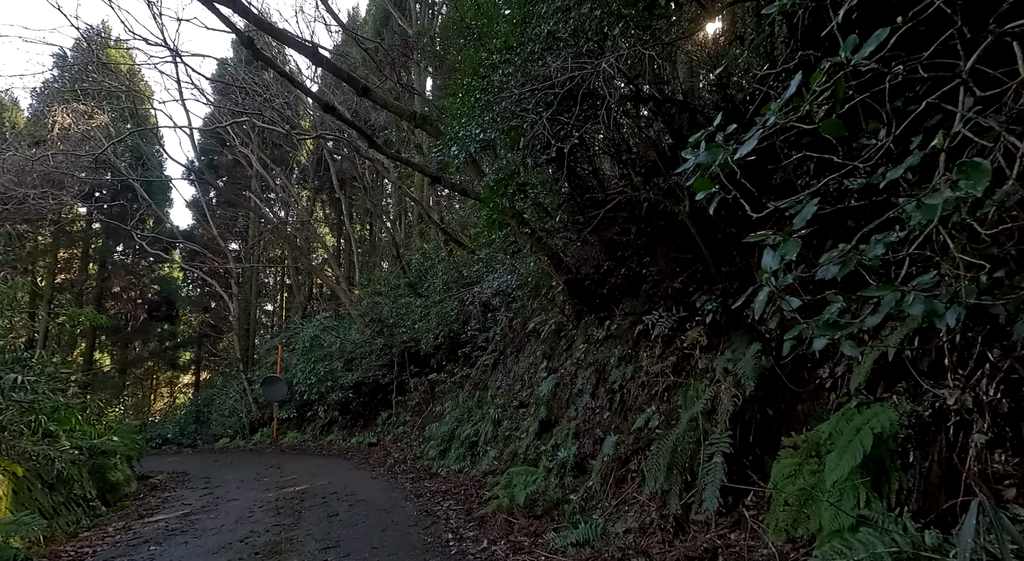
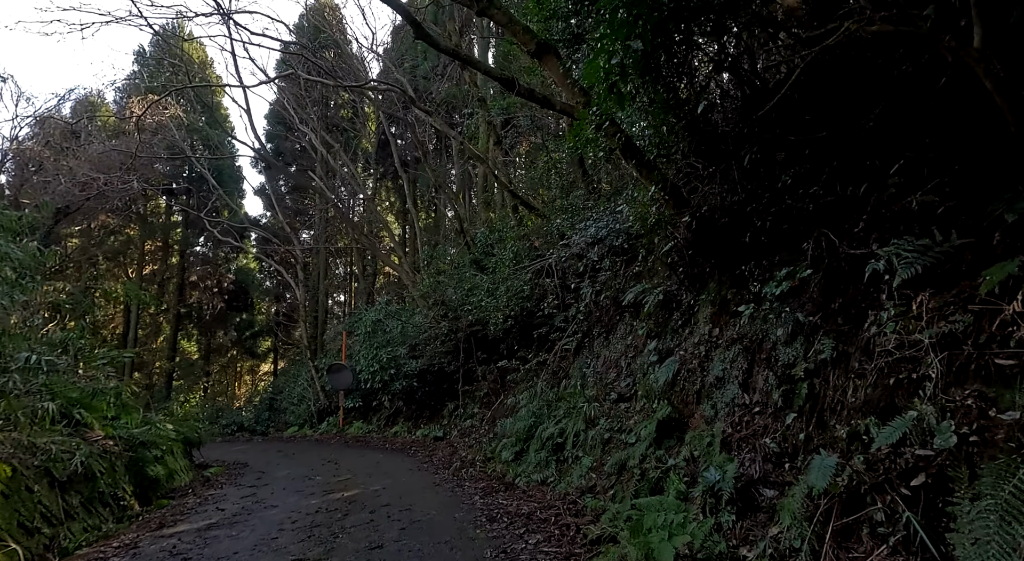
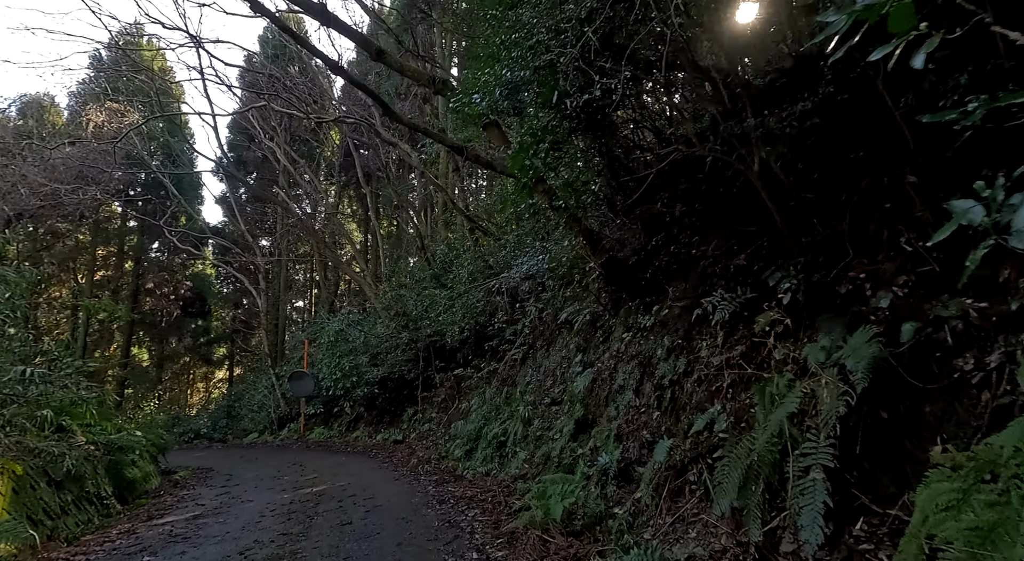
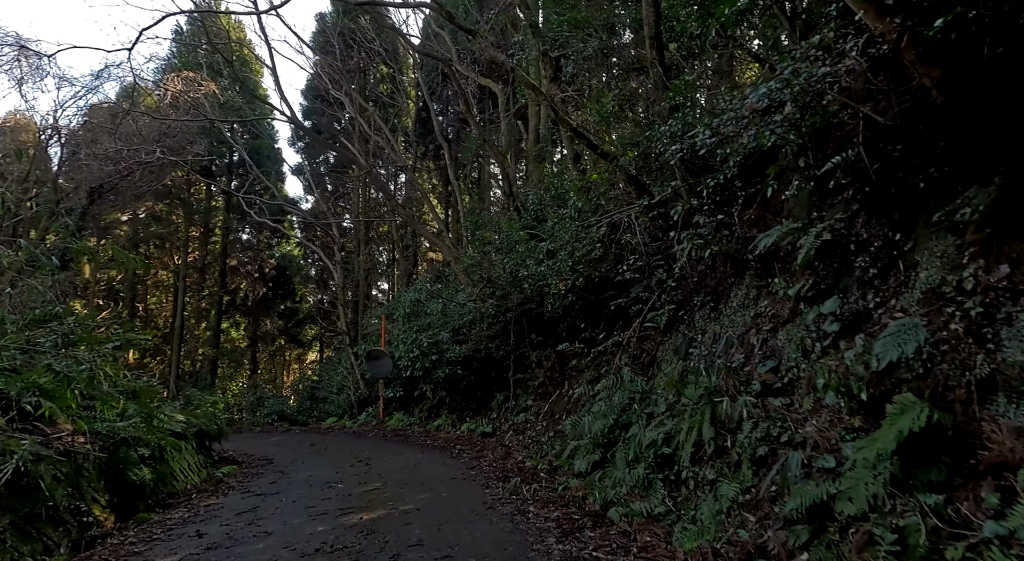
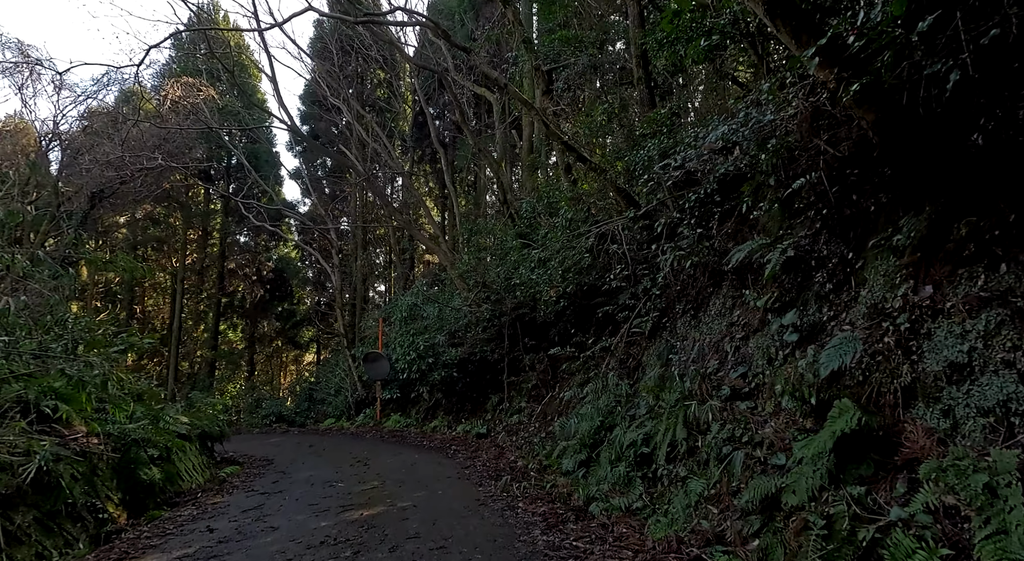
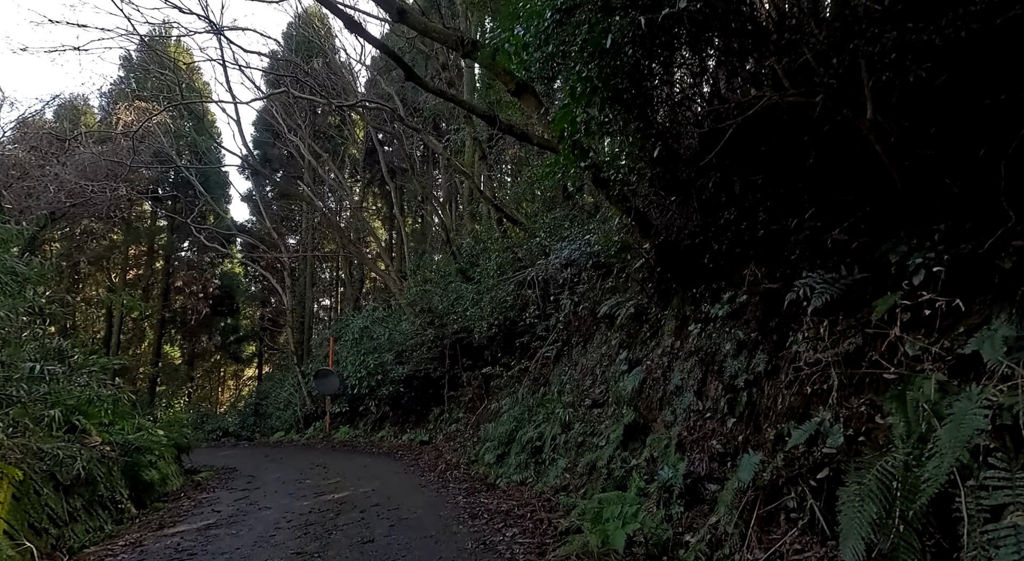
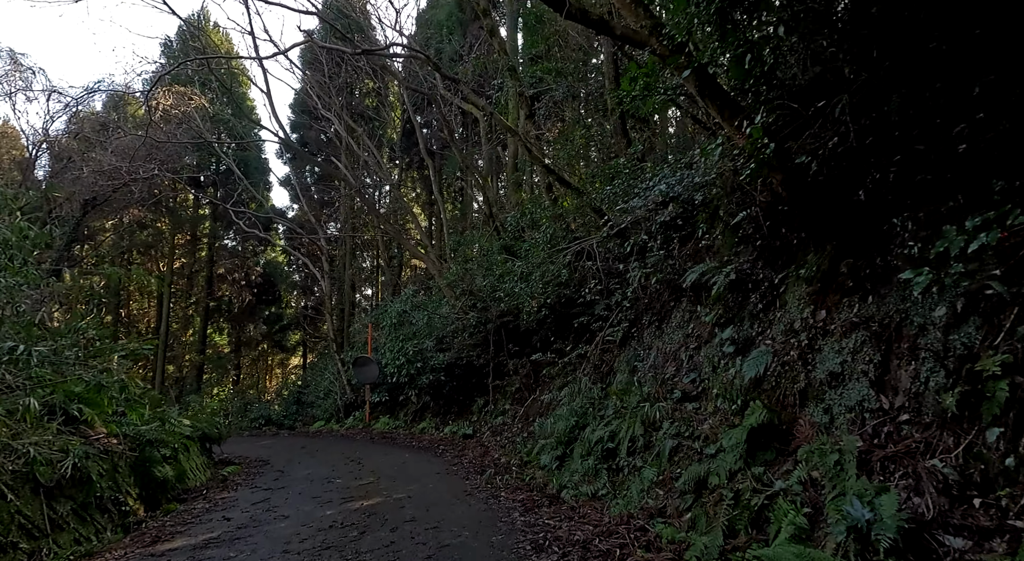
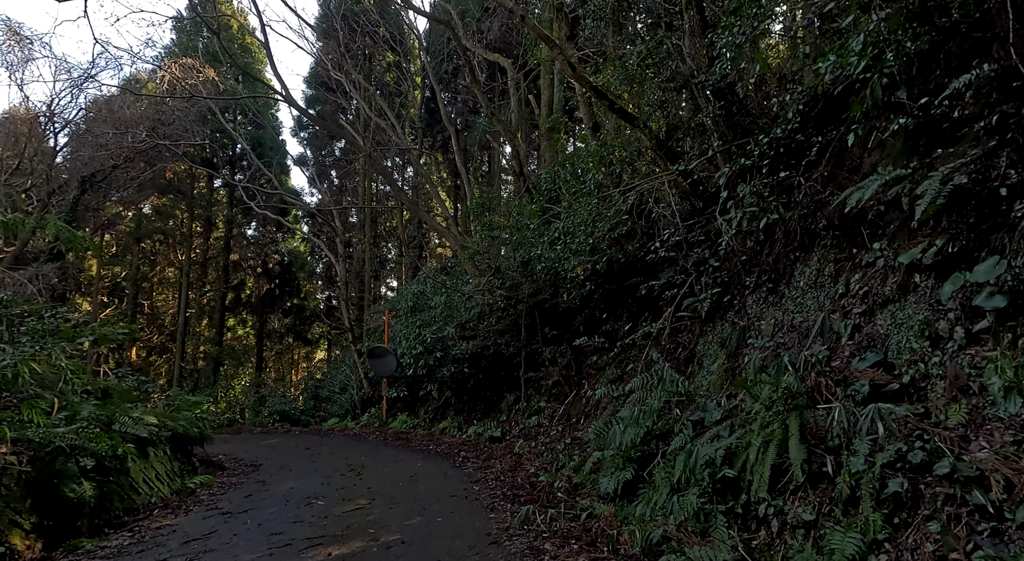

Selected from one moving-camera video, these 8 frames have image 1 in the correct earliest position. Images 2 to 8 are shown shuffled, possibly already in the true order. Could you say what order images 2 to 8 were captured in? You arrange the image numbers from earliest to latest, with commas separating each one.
3, 6, 2, 7, 5, 4, 8
